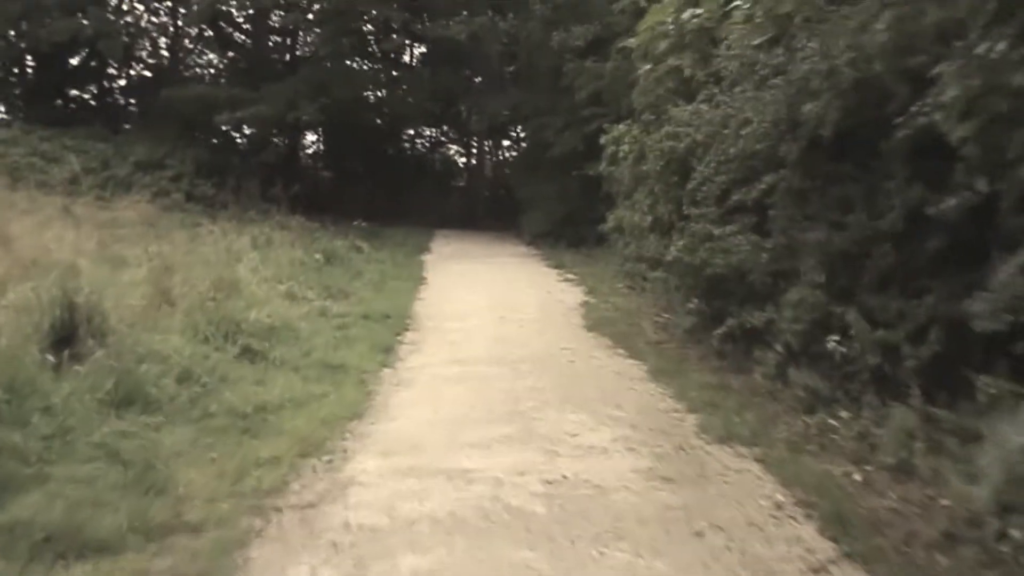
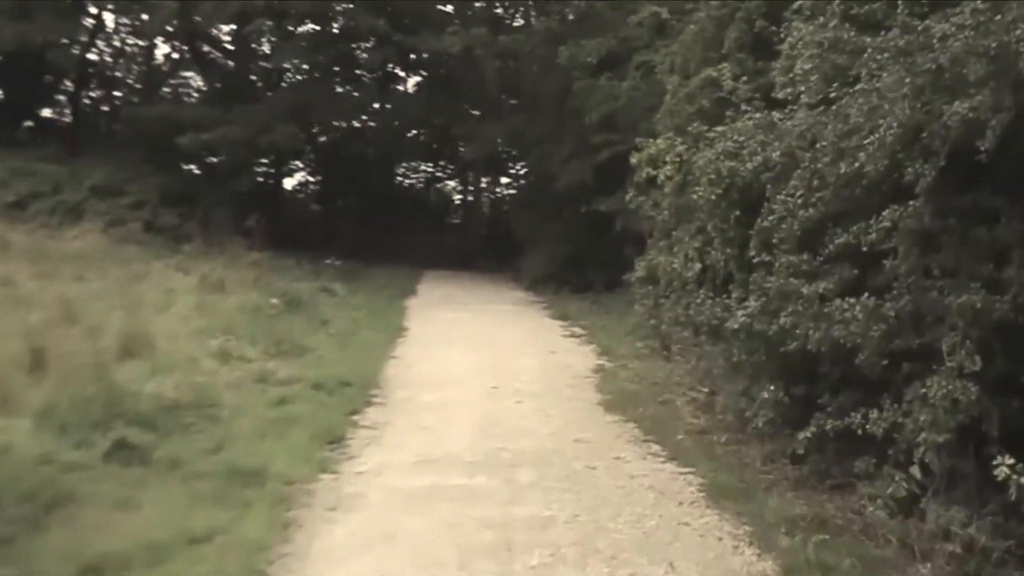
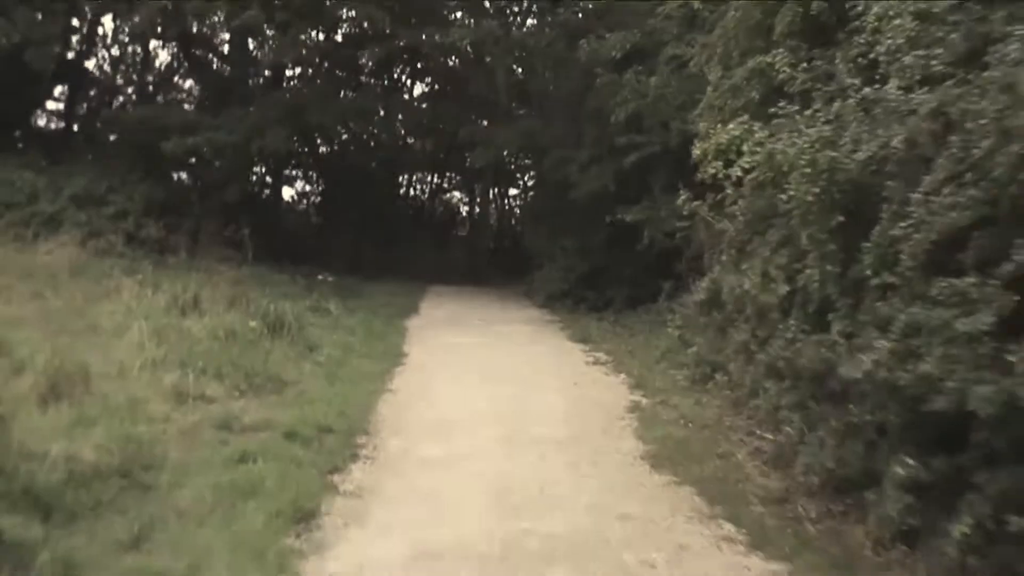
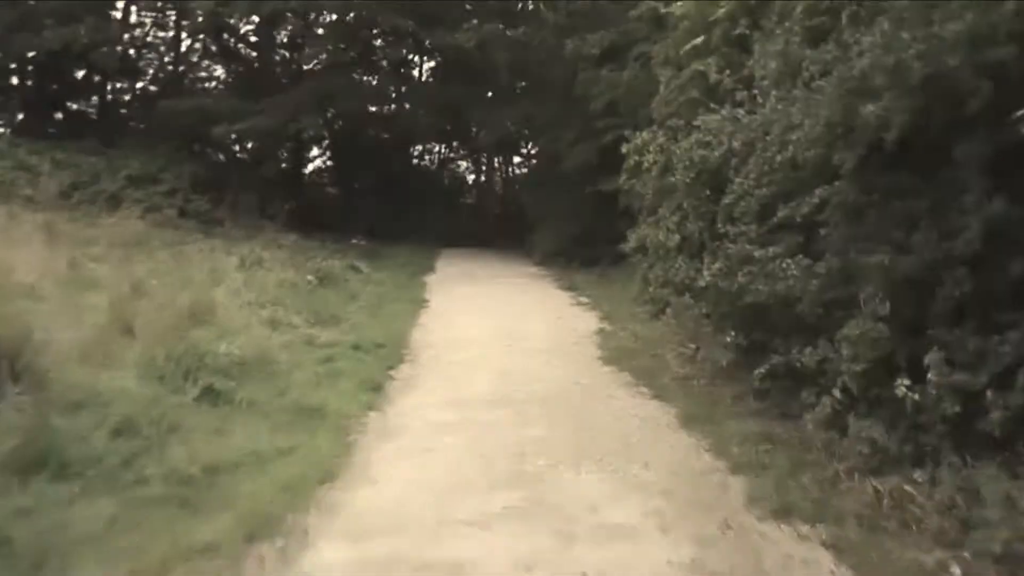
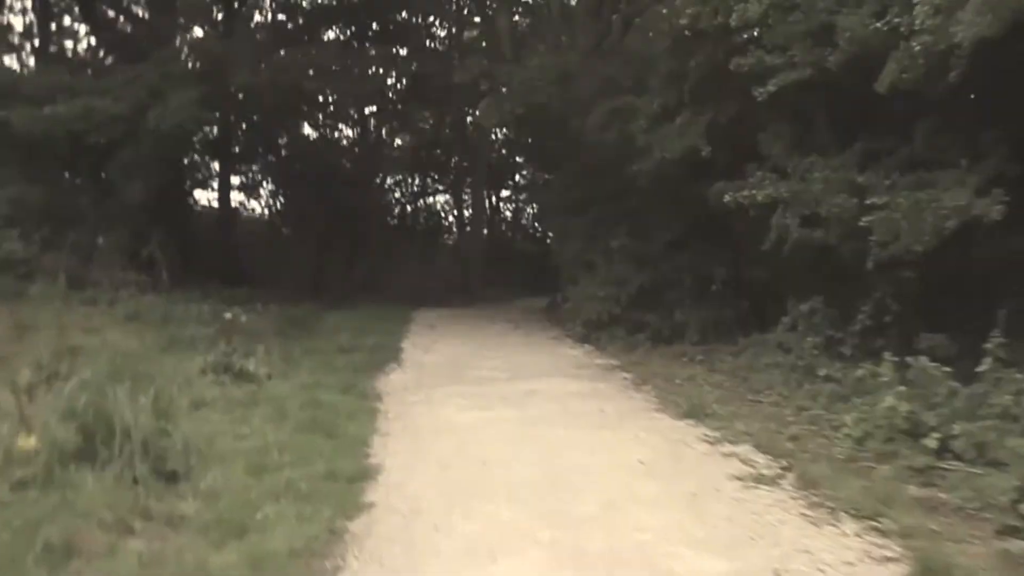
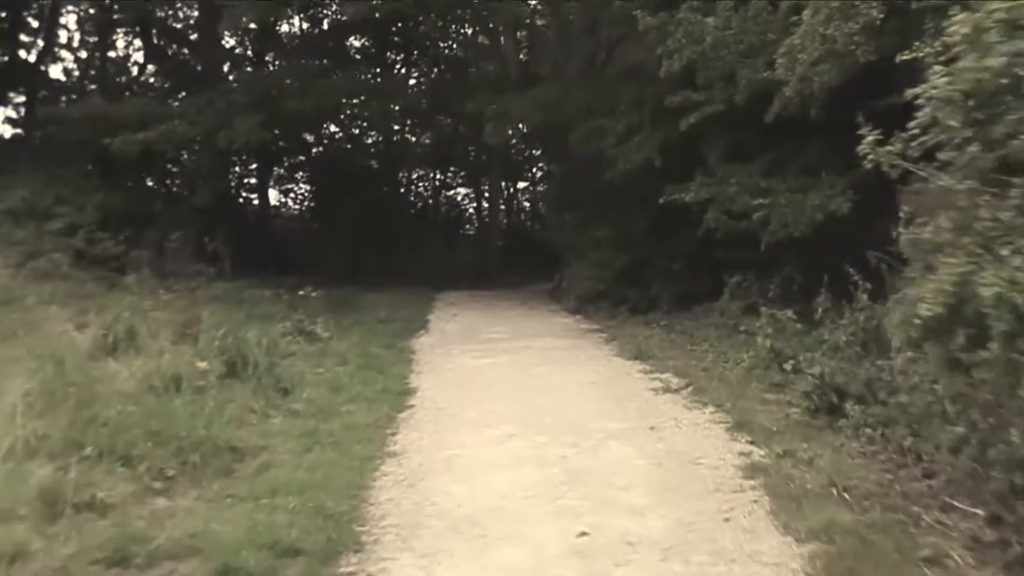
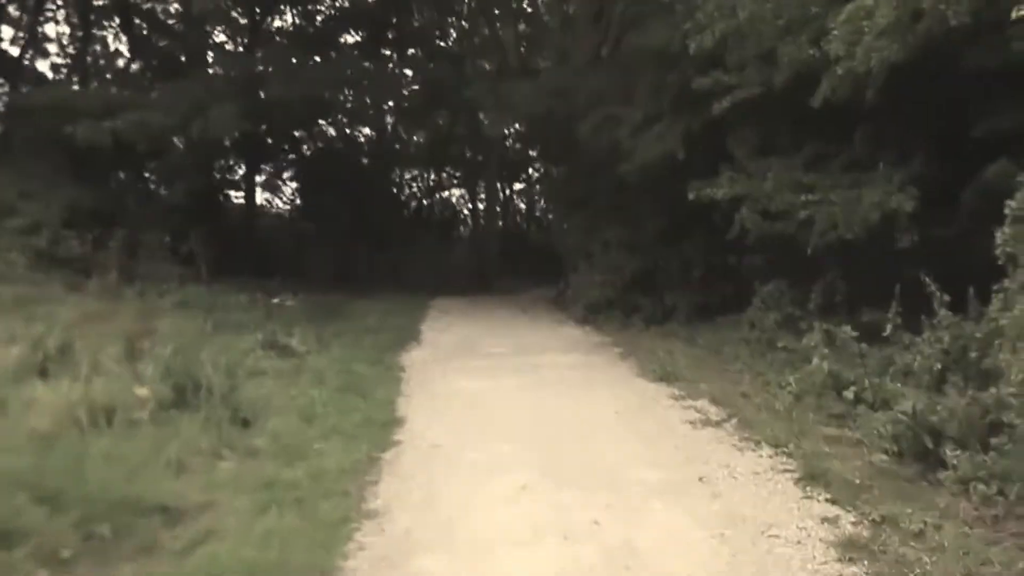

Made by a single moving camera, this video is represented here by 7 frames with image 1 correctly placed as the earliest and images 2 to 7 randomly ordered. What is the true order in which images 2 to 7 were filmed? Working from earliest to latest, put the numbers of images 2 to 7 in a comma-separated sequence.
4, 2, 3, 6, 7, 5
